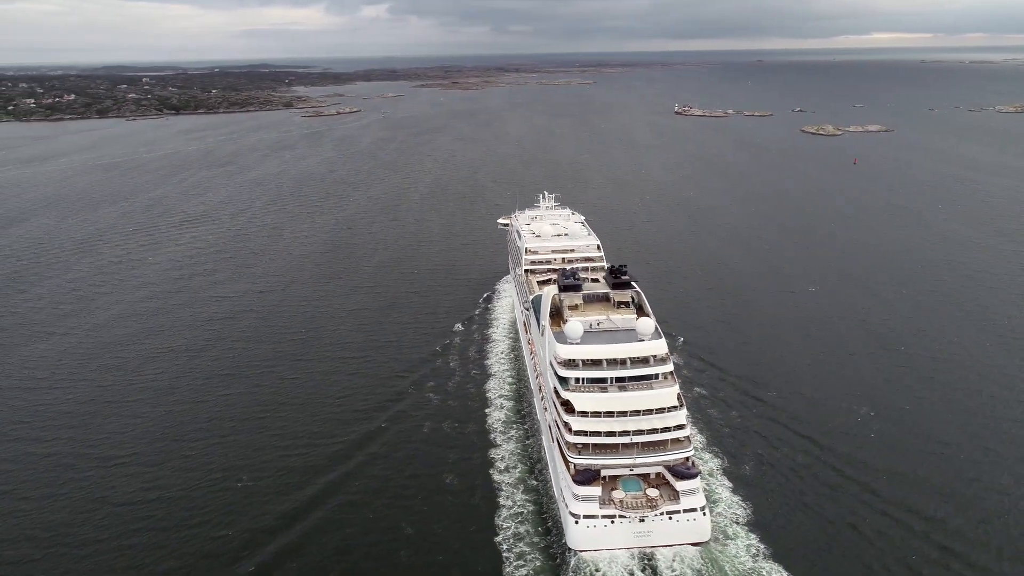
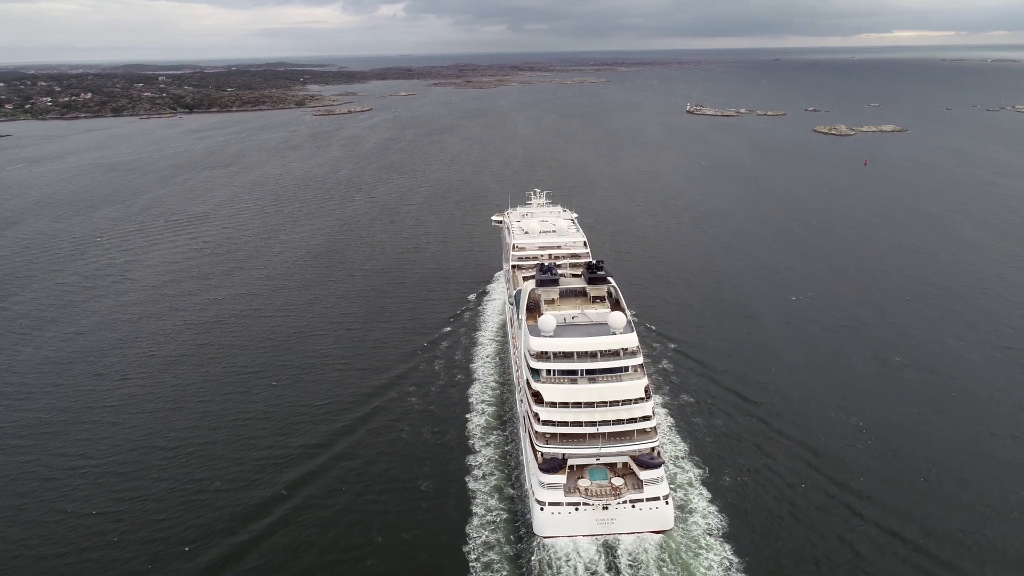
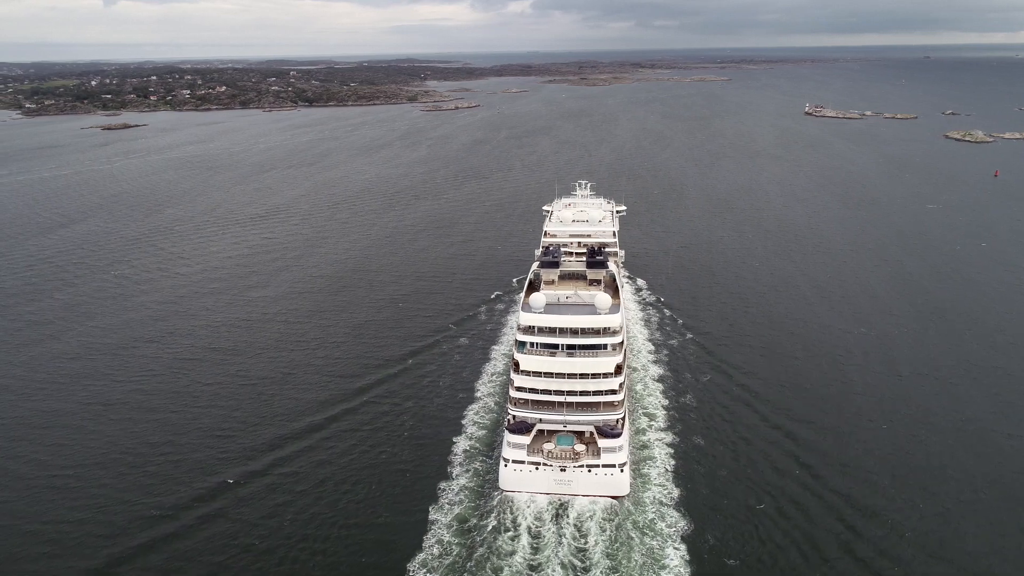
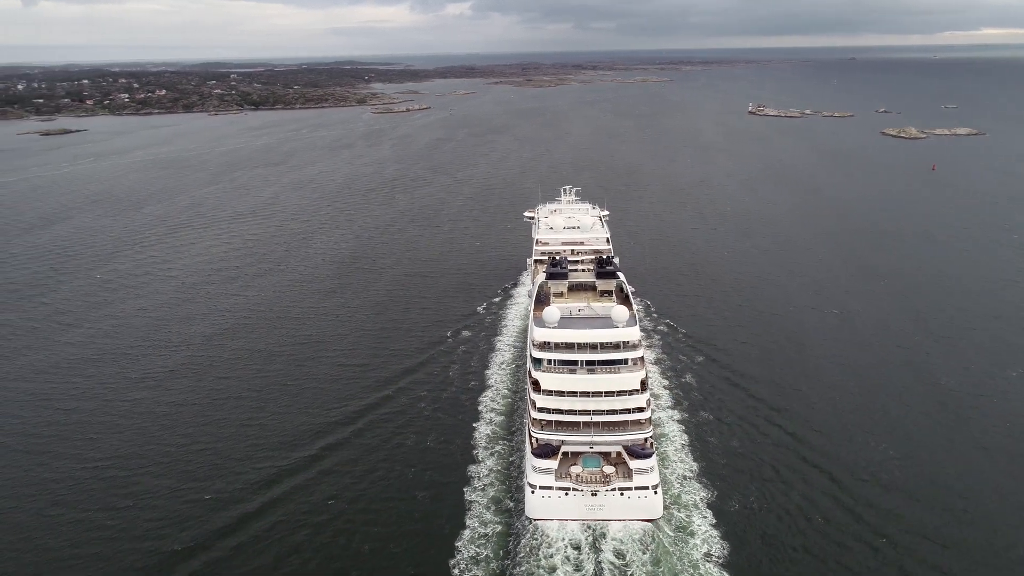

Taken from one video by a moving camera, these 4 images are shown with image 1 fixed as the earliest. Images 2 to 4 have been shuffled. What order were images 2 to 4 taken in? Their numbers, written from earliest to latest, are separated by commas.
2, 4, 3
